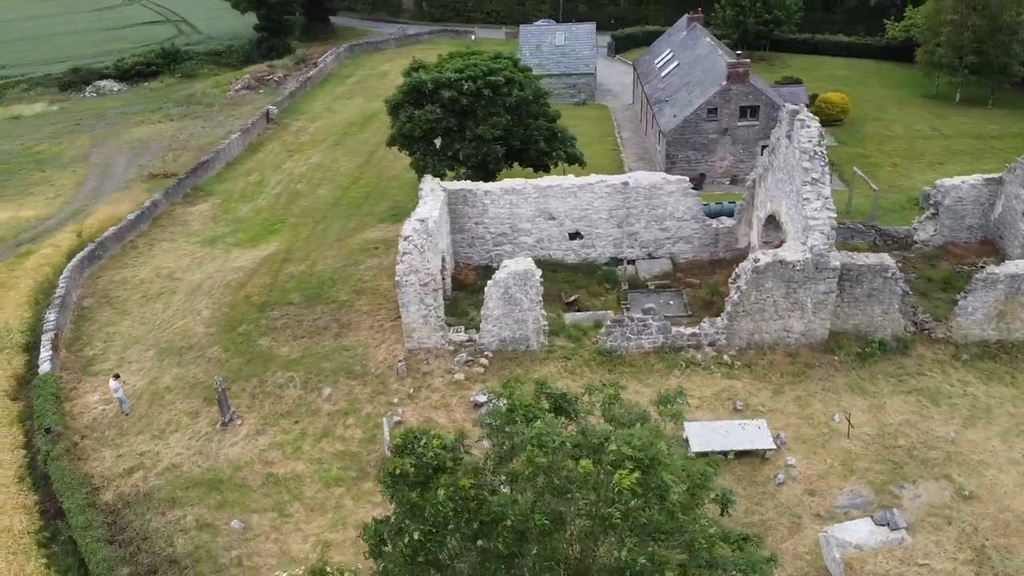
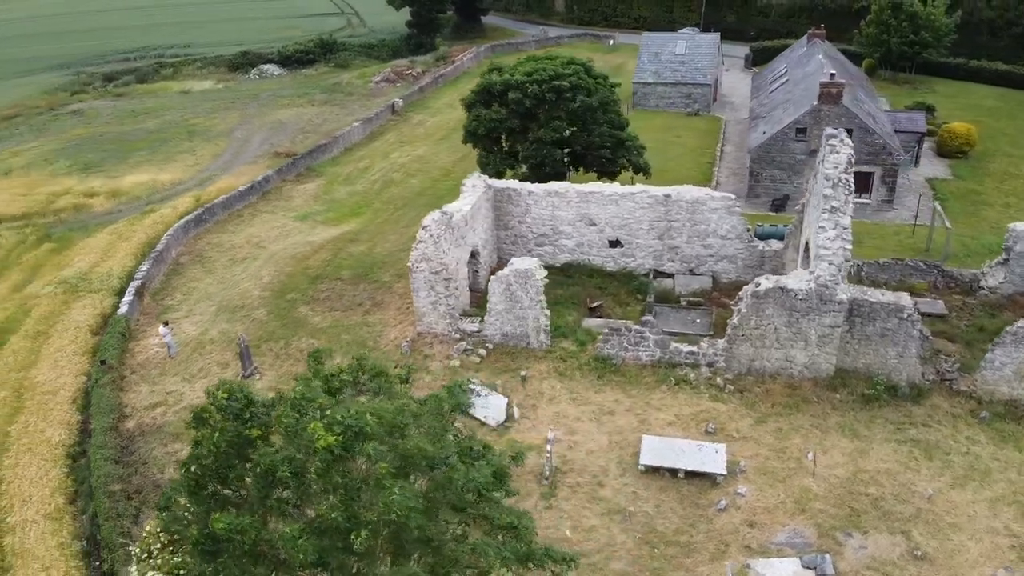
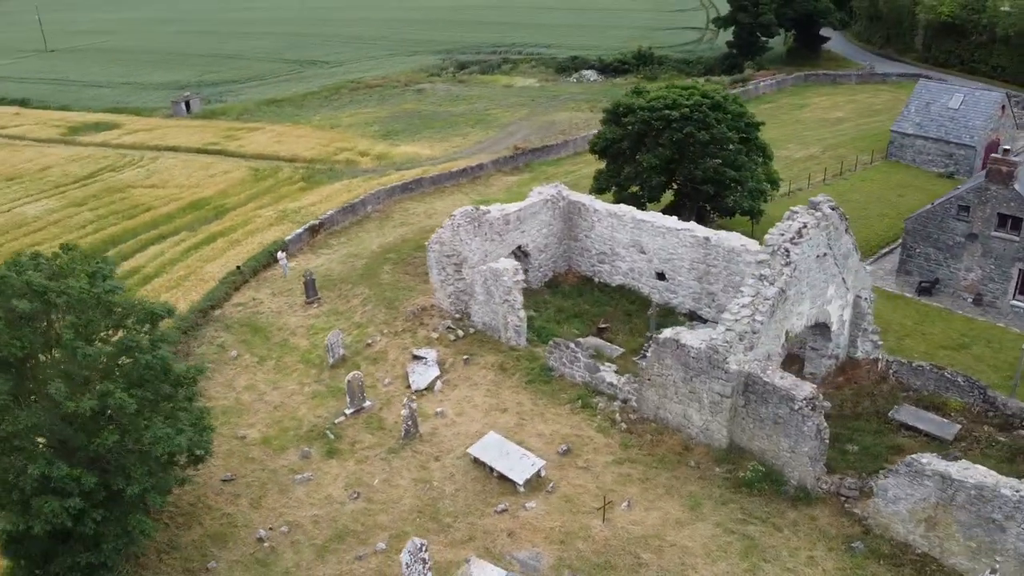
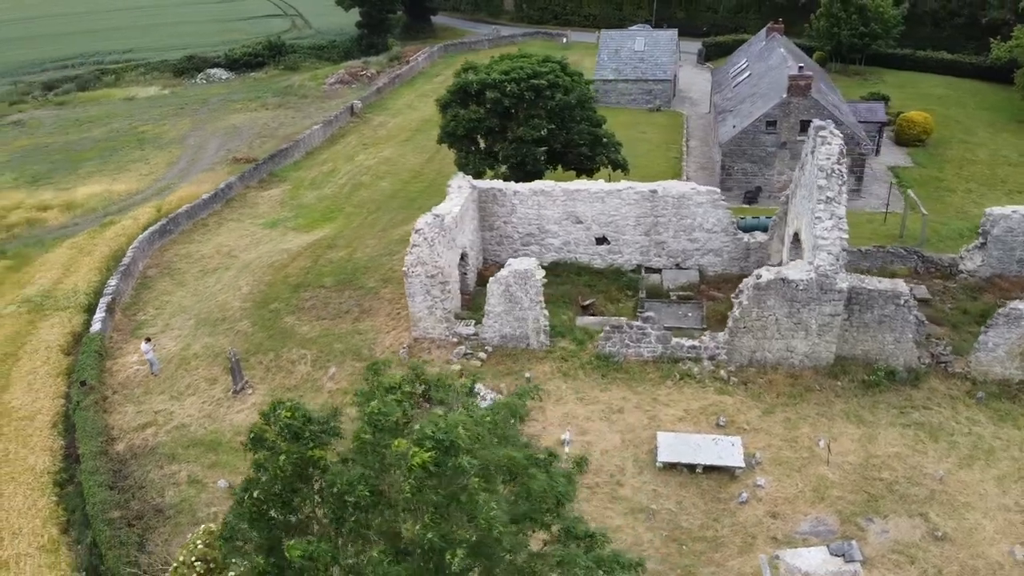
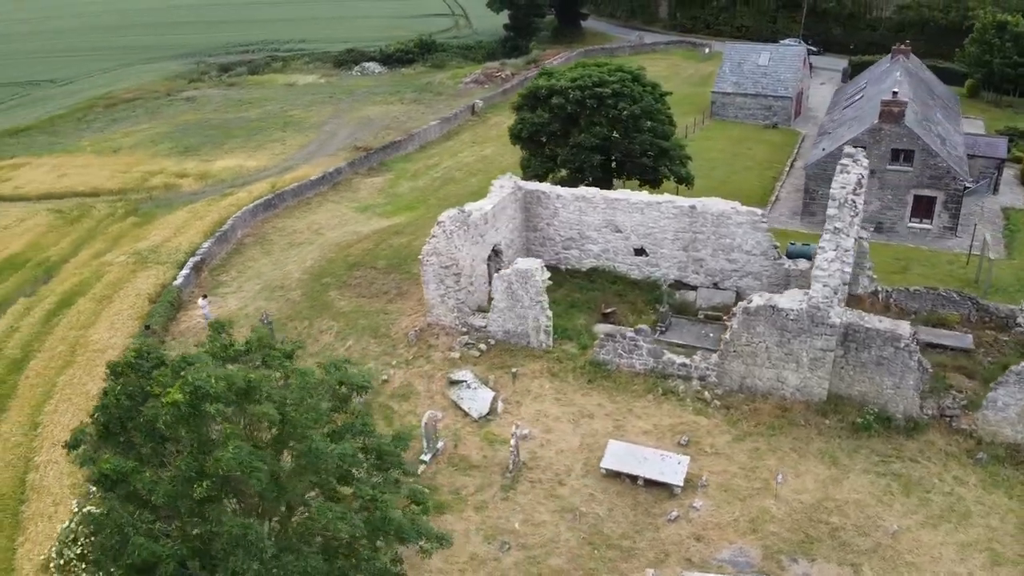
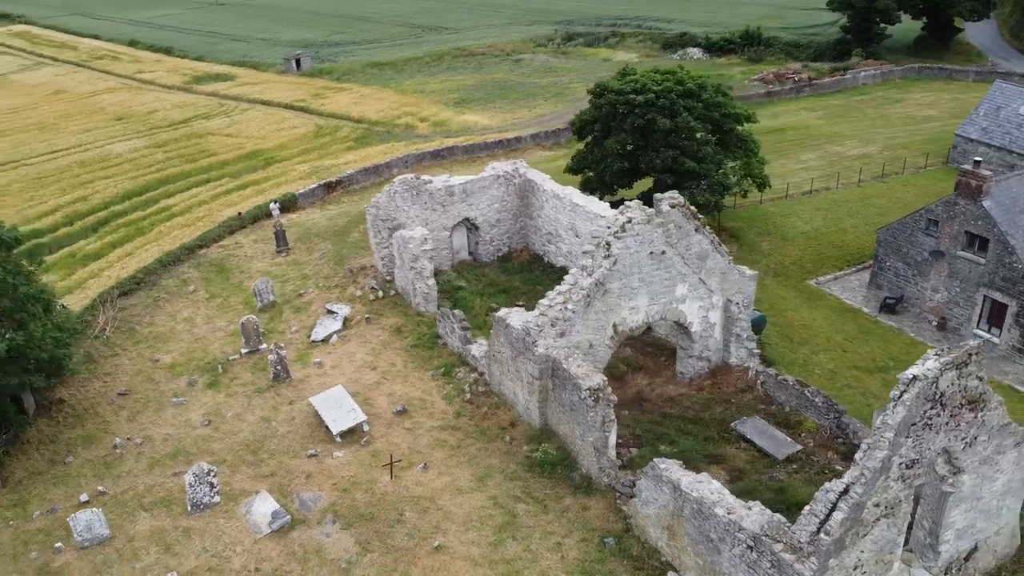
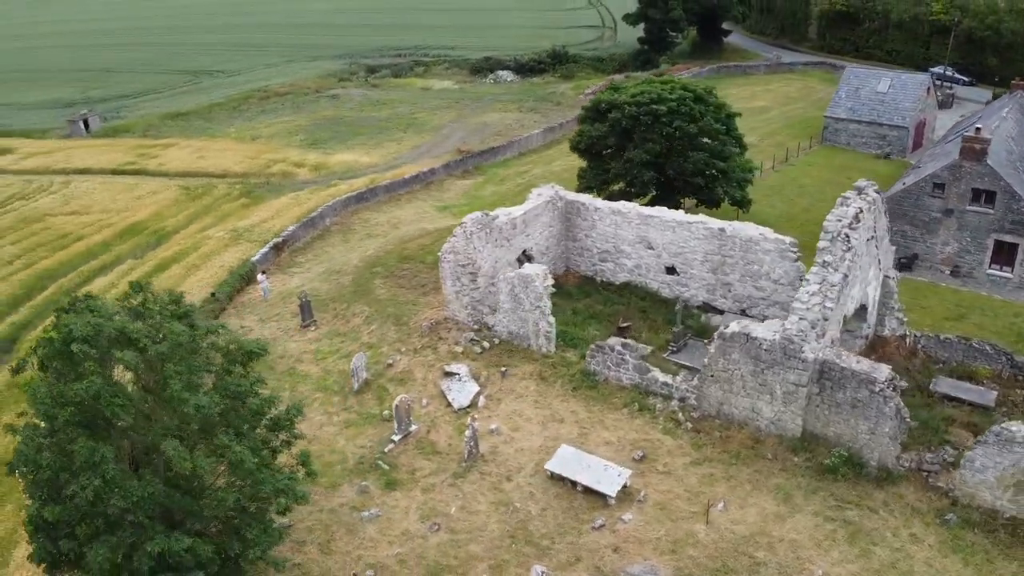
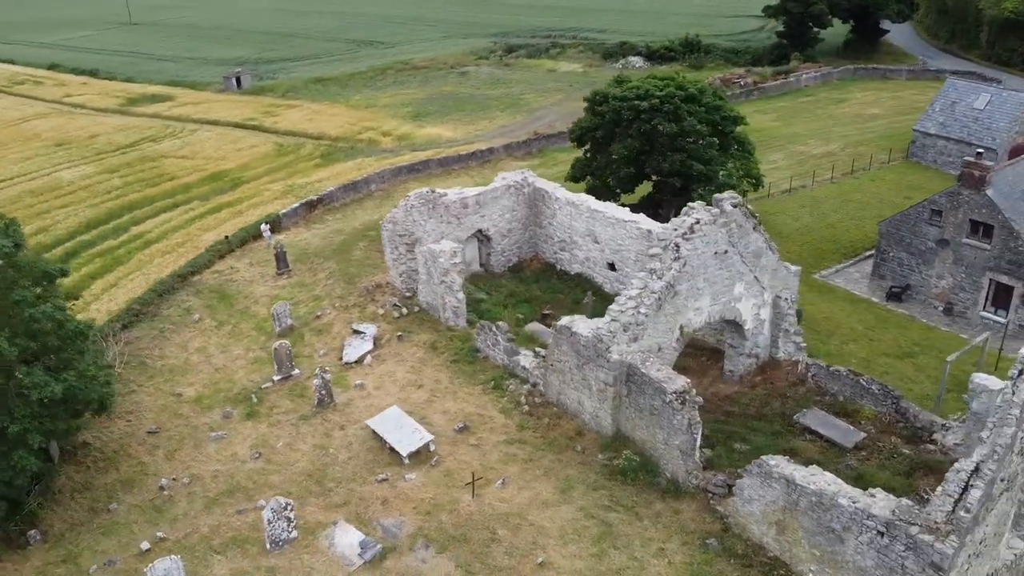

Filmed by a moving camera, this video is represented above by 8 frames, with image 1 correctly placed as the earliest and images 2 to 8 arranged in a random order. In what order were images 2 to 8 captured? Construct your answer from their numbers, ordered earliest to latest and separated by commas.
4, 2, 5, 7, 3, 8, 6
